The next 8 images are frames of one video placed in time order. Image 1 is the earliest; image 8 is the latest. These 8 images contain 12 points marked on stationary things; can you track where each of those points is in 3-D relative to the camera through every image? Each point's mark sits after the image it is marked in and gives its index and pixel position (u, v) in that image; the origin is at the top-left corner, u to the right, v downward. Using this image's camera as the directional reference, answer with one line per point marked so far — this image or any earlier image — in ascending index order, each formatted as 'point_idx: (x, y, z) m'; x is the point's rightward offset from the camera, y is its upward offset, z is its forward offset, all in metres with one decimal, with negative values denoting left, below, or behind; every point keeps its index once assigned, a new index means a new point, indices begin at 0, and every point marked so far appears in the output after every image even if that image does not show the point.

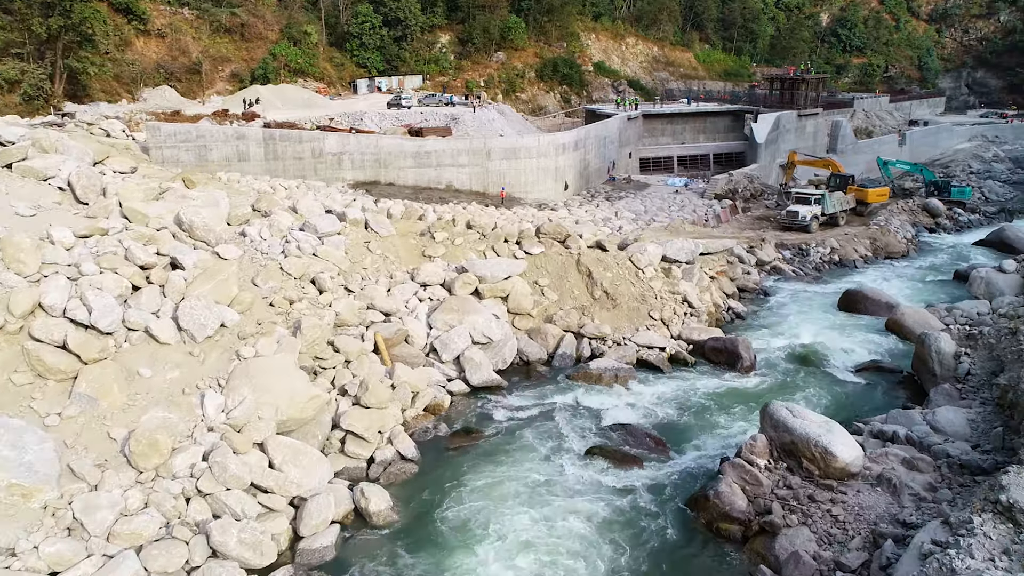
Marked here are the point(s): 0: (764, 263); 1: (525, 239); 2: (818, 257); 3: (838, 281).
0: (+5.5, +0.5, +18.5) m
1: (+0.2, +0.8, +13.8) m
2: (+7.3, +0.7, +20.1) m
3: (+7.2, +0.1, +18.5) m
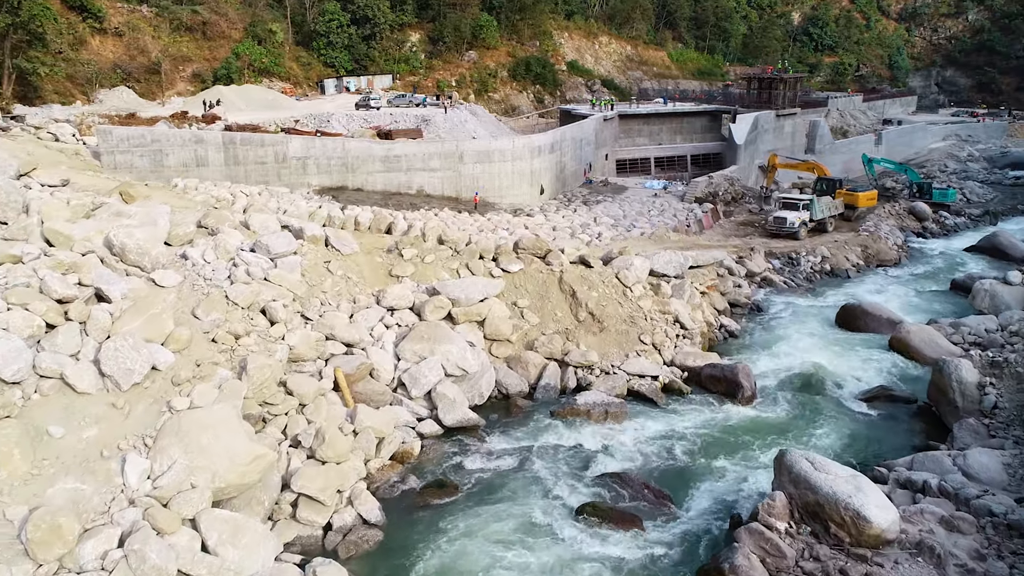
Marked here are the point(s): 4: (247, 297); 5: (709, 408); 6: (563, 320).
0: (+5.0, +0.2, +17.5) m
1: (-0.1, +0.5, +12.6) m
2: (+6.7, +0.5, +19.1) m
3: (+6.7, -0.1, +17.5) m
4: (-3.0, -0.1, +9.6) m
5: (+2.5, -1.5, +10.7) m
6: (+0.7, -0.5, +12.0) m
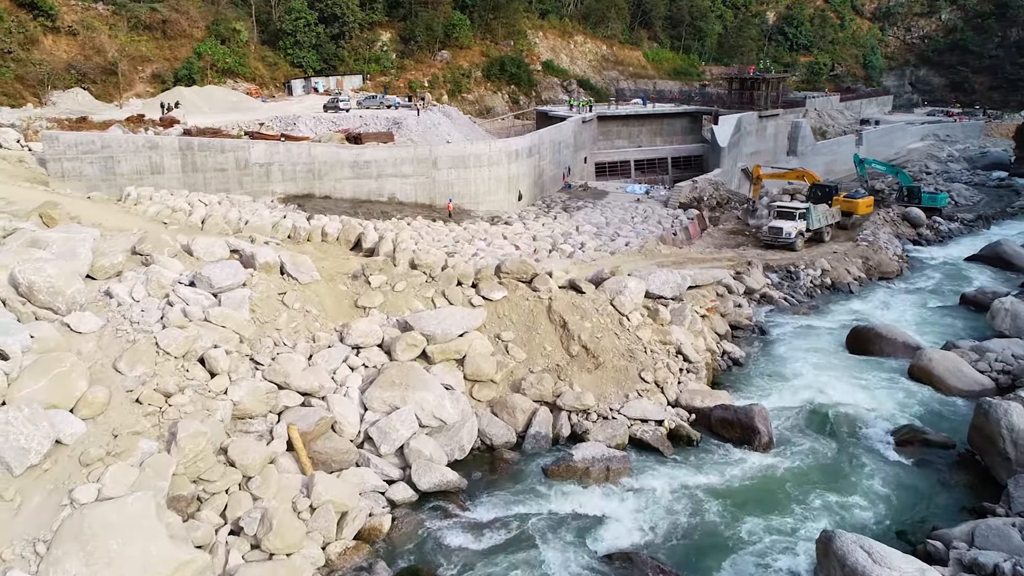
0: (+4.6, -0.1, +16.2) m
1: (-0.4, +0.1, +11.2) m
2: (+6.3, +0.1, +17.9) m
3: (+6.3, -0.5, +16.3) m
4: (-3.2, -0.5, +8.0) m
5: (+2.4, -1.9, +9.4) m
6: (+0.5, -0.8, +10.6) m
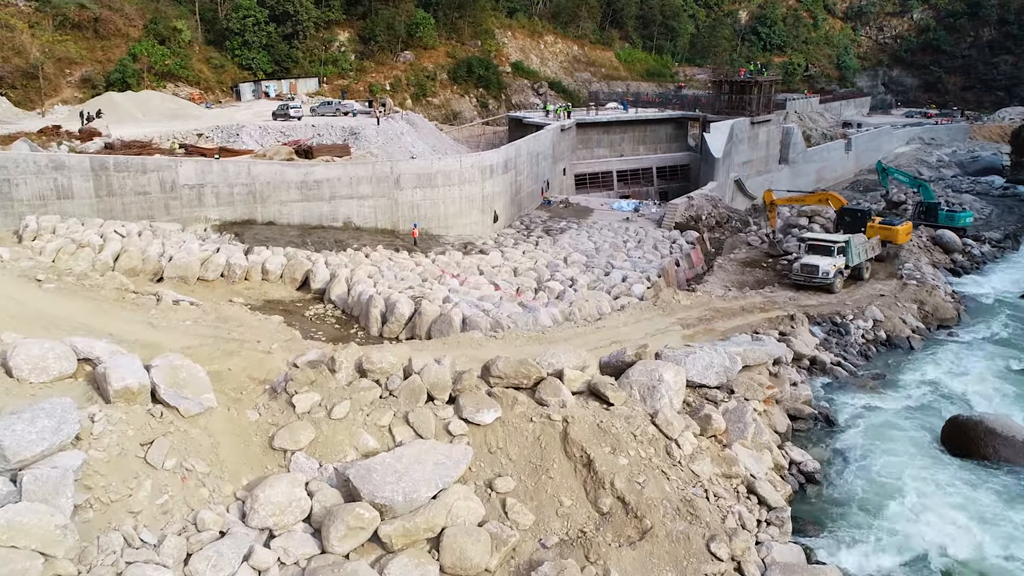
0: (+4.4, -1.1, +12.8) m
1: (-0.4, -1.0, +7.5) m
2: (+6.0, -0.8, +14.5) m
3: (+6.1, -1.4, +12.9) m
4: (-3.1, -1.6, +4.3) m
5: (+2.4, -2.9, +5.9) m
6: (+0.5, -1.9, +7.0) m
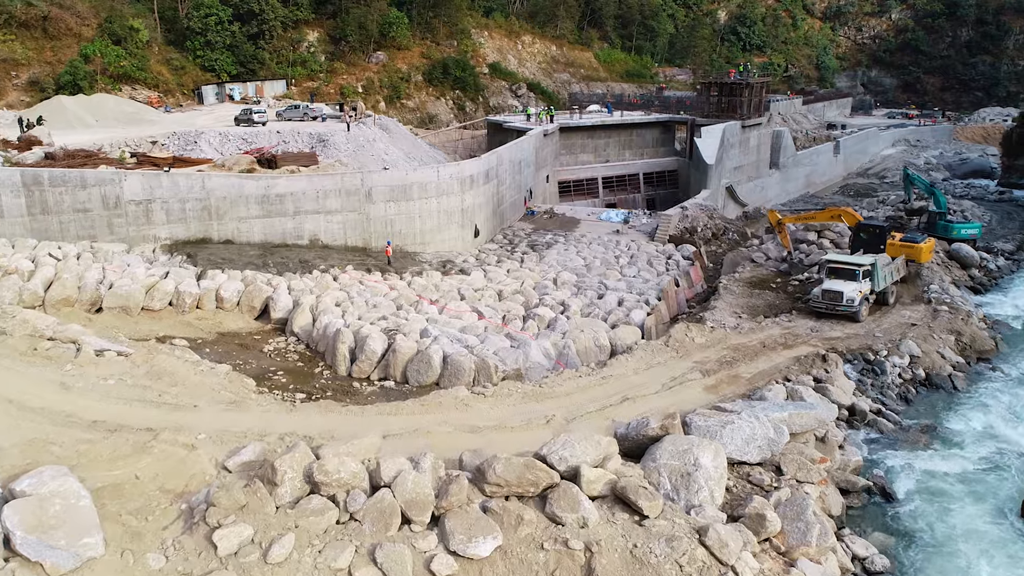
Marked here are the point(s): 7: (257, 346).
0: (+4.3, -1.6, +10.9) m
1: (-0.4, -1.5, +5.6) m
2: (+5.8, -1.3, +12.7) m
3: (+5.9, -1.9, +11.1) m
4: (-2.9, -2.2, +2.3) m
5: (+2.5, -3.5, +4.0) m
6: (+0.6, -2.4, +5.0) m
7: (-4.9, -1.1, +16.2) m
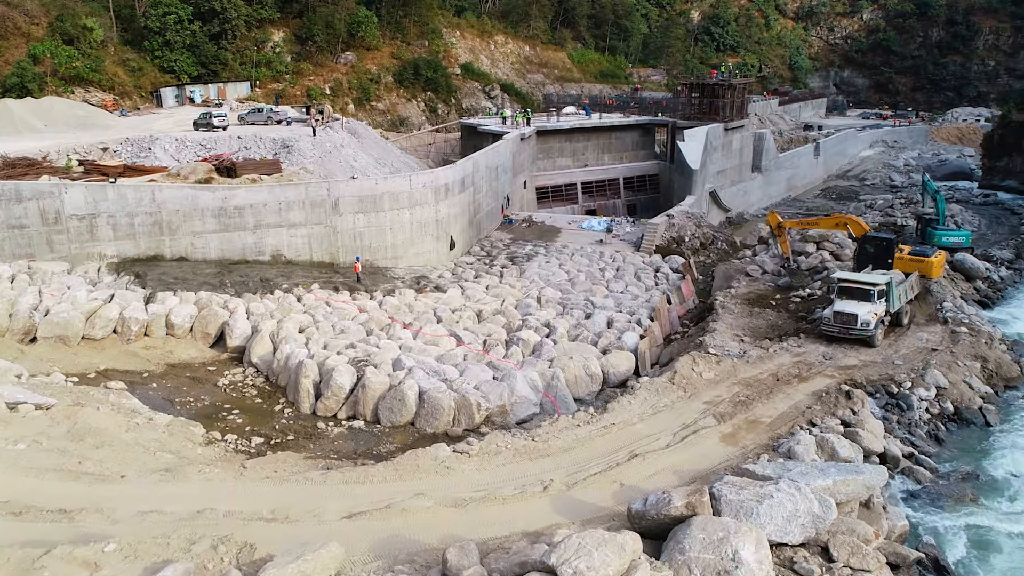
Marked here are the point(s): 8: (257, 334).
0: (+4.2, -2.0, +9.6) m
1: (-0.3, -1.9, +4.1) m
2: (+5.6, -1.7, +11.5) m
3: (+5.8, -2.3, +9.8) m
4: (-2.8, -2.6, +0.7) m
5: (+2.6, -3.8, +2.6) m
6: (+0.6, -2.8, +3.6) m
7: (-5.2, -1.6, +14.6) m
8: (-4.6, -0.8, +15.2) m
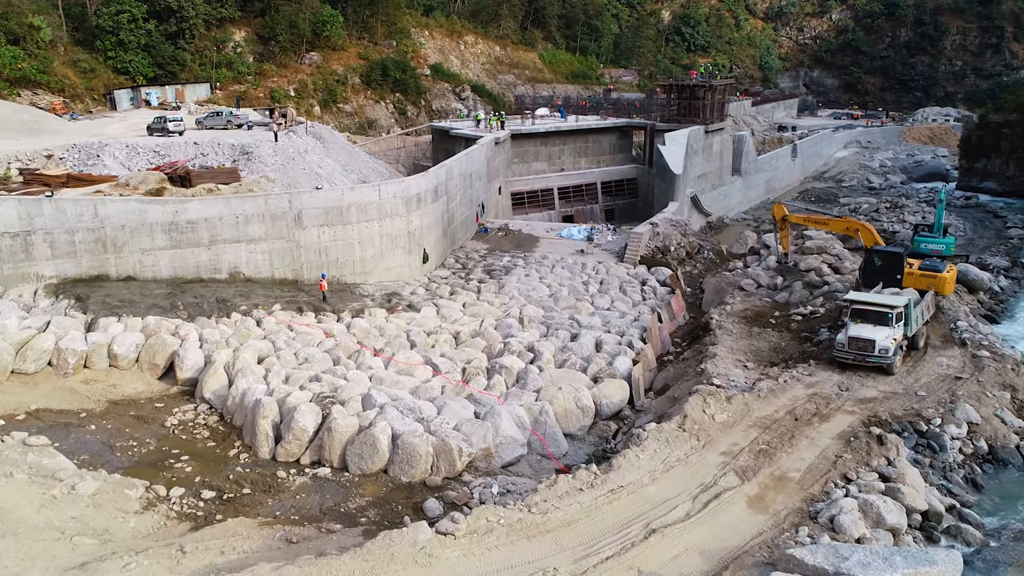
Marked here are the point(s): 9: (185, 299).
0: (+4.1, -2.3, +8.4) m
1: (-0.2, -2.3, +2.7) m
2: (+5.5, -2.0, +10.3) m
3: (+5.7, -2.6, +8.7) m
4: (-2.5, -3.0, -0.7) m
5: (+2.8, -4.2, +1.3) m
6: (+0.8, -3.2, +2.2) m
7: (-5.5, -2.0, +13.0) m
8: (-4.9, -1.3, +13.7) m
9: (-6.5, -0.2, +16.6) m
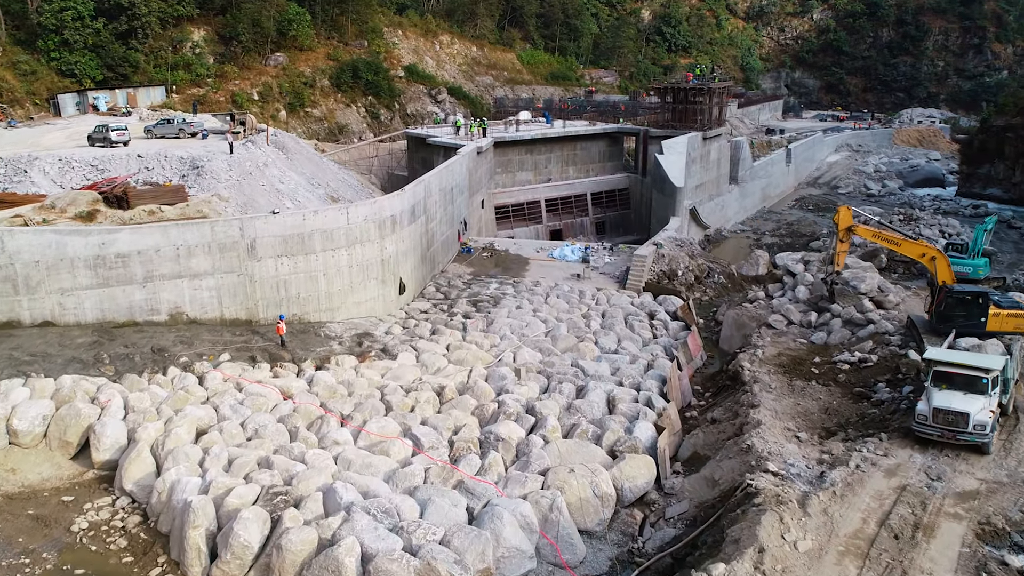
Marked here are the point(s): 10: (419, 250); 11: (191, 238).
0: (+4.2, -3.0, +5.9) m
1: (+0.1, -3.0, +0.1) m
2: (+5.6, -2.7, +7.8) m
3: (+5.8, -3.3, +6.2) m
4: (-2.1, -3.8, -3.4) m
5: (+3.2, -4.9, -1.2) m
6: (+1.1, -3.9, -0.3) m
7: (-5.5, -2.8, +10.2) m
8: (-4.9, -2.0, +10.9) m
9: (-6.6, -1.0, +13.8) m
10: (-2.1, +0.9, +19.1) m
11: (-5.7, +0.9, +14.9) m
